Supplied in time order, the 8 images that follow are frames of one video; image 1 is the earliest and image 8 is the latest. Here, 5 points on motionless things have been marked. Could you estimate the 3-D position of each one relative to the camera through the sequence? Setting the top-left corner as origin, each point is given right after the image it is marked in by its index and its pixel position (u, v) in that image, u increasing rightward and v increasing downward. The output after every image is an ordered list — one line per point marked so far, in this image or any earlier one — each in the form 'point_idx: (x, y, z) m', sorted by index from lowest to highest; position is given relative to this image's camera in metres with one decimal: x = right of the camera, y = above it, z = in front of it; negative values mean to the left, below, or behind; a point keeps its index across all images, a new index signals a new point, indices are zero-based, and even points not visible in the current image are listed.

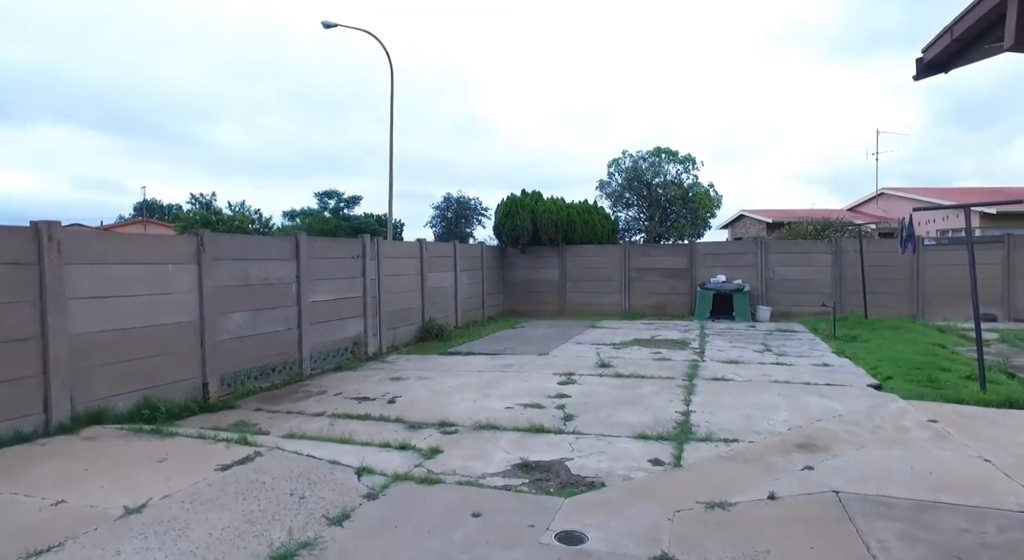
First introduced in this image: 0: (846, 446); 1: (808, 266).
0: (+2.1, -1.1, +3.6) m
1: (+6.1, +0.3, +11.6) m
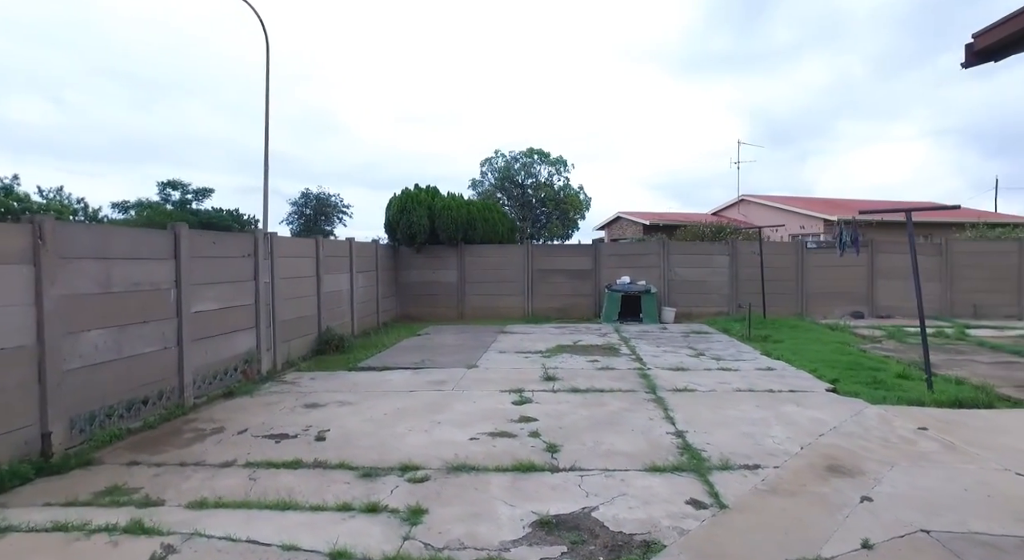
0: (+2.1, -1.1, +3.3) m
1: (+4.1, +0.3, +12.0) m
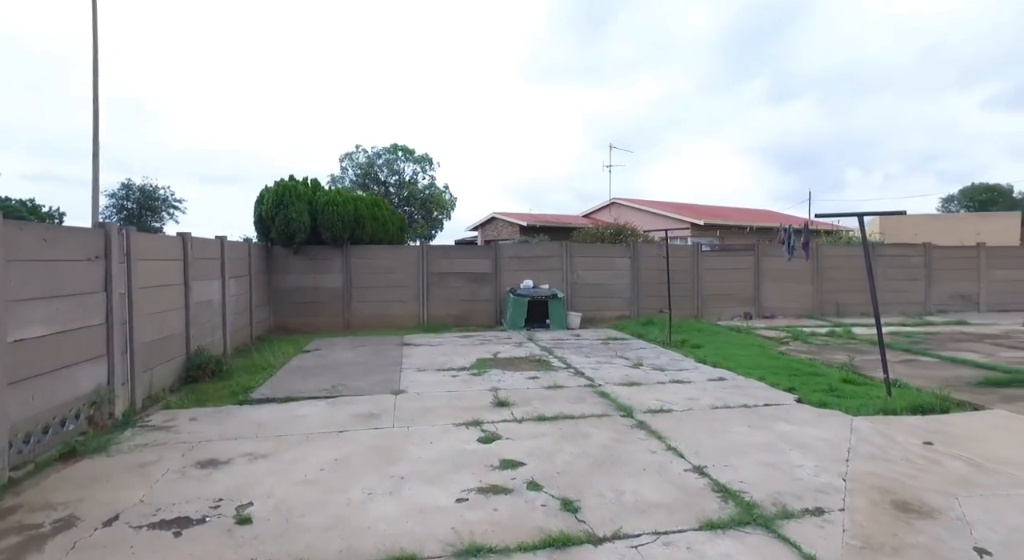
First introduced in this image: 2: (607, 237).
0: (+2.3, -1.1, +3.0) m
1: (+2.0, +0.2, +11.9) m
2: (+2.2, +1.0, +13.3) m
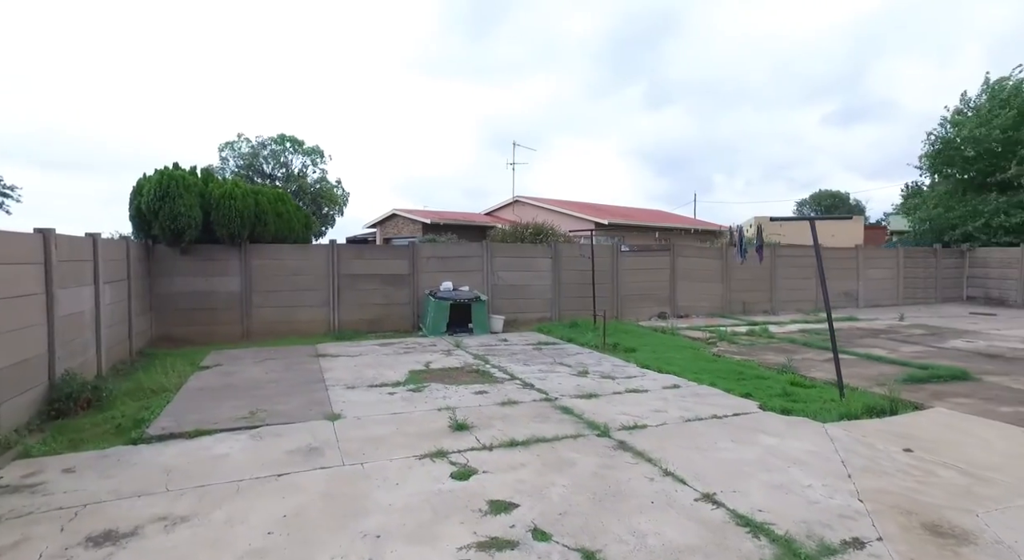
0: (+2.3, -1.2, +2.9) m
1: (+0.3, +0.2, +11.6) m
2: (+0.3, +1.0, +13.0) m
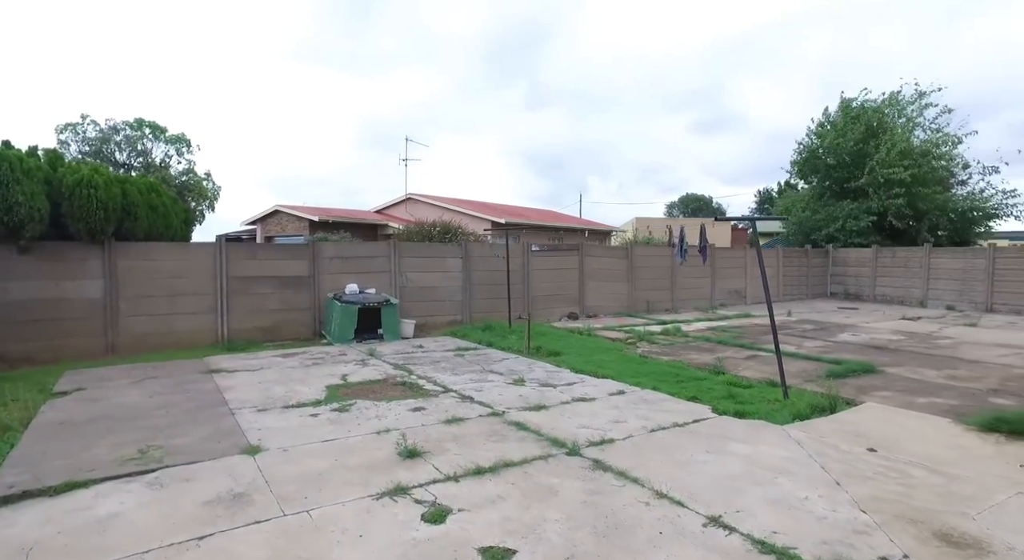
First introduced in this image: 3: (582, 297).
0: (+2.3, -1.2, +2.9) m
1: (-1.4, +0.1, +11.0) m
2: (-1.7, +1.0, +12.3) m
3: (+1.6, -0.4, +13.1) m
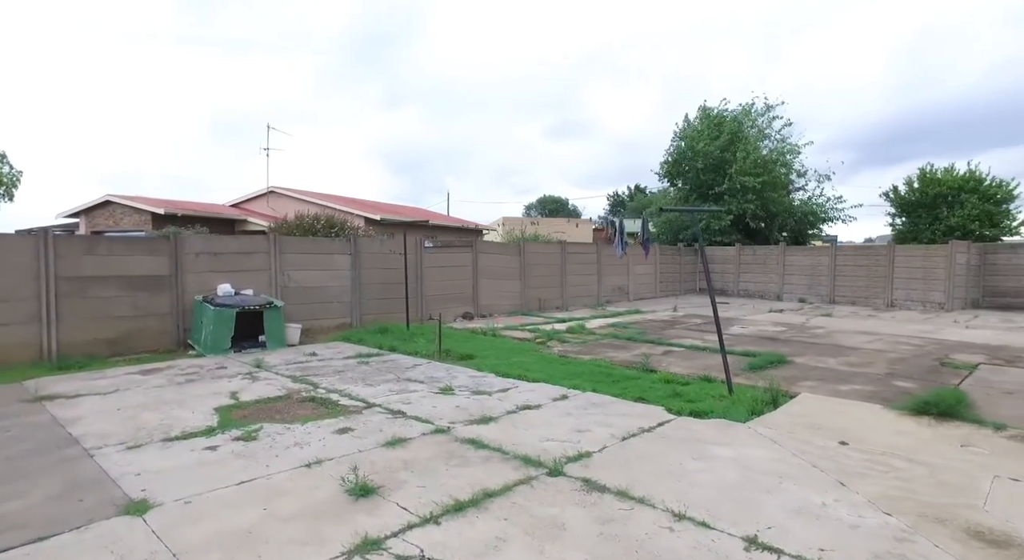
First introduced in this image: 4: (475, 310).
0: (+2.3, -1.2, +2.8) m
1: (-3.2, +0.2, +9.9) m
2: (-3.8, +1.0, +11.1) m
3: (-0.7, -0.3, +12.6) m
4: (-0.8, -0.6, +12.5) m
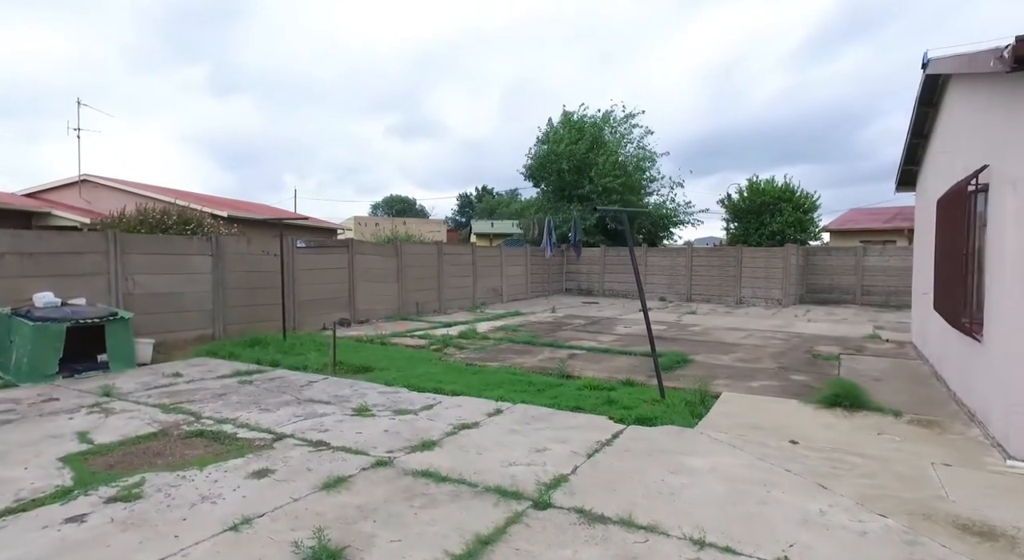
0: (+2.3, -1.2, +3.0) m
1: (-4.8, +0.1, +8.4) m
2: (-5.7, +0.9, +9.4) m
3: (-3.1, -0.4, +11.6) m
4: (-3.1, -0.7, +11.6) m
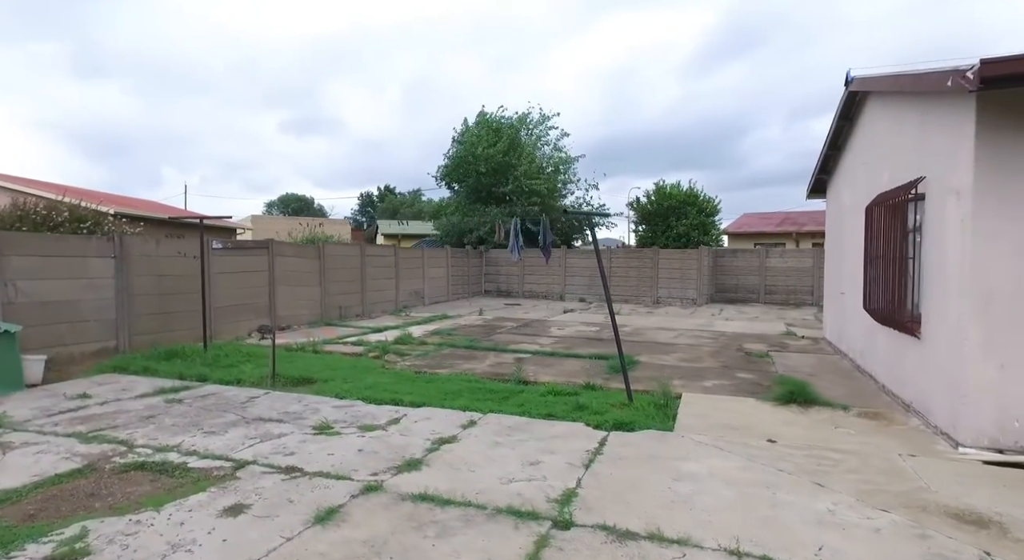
0: (+2.4, -1.2, +3.2) m
1: (-5.5, 0.0, +7.4) m
2: (-6.6, +0.8, +8.2) m
3: (-4.4, -0.5, +10.8) m
4: (-4.4, -0.8, +10.8) m
